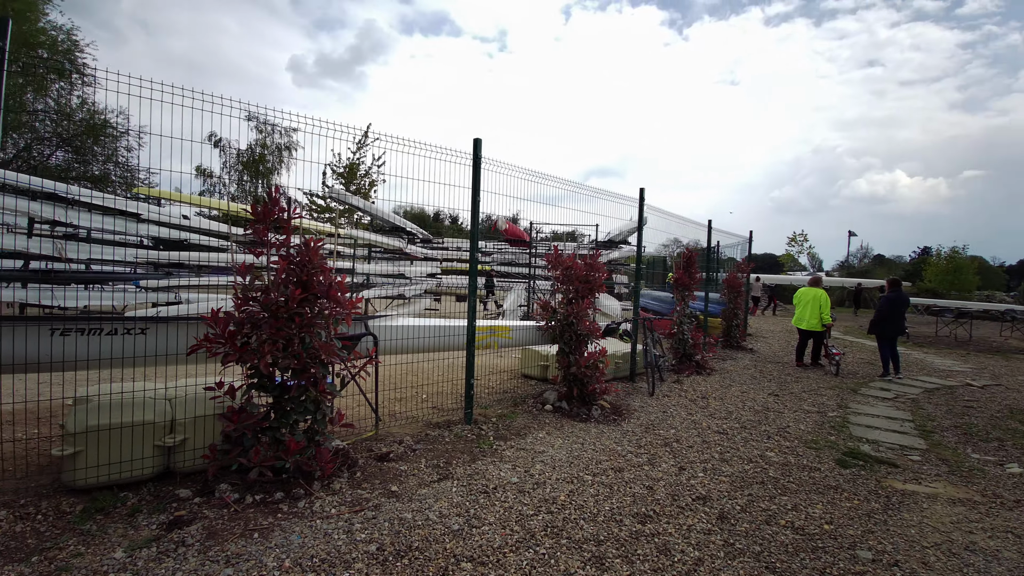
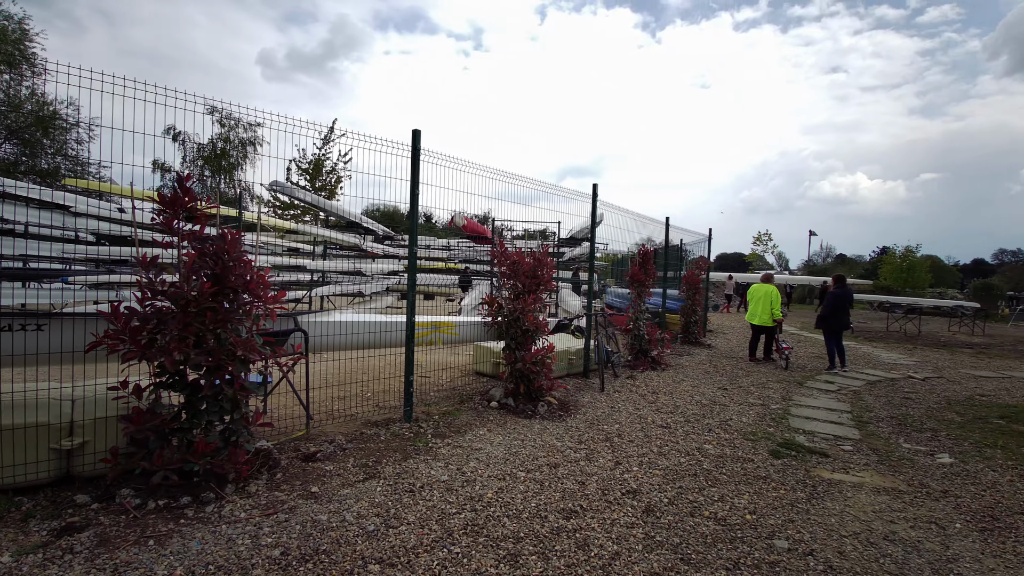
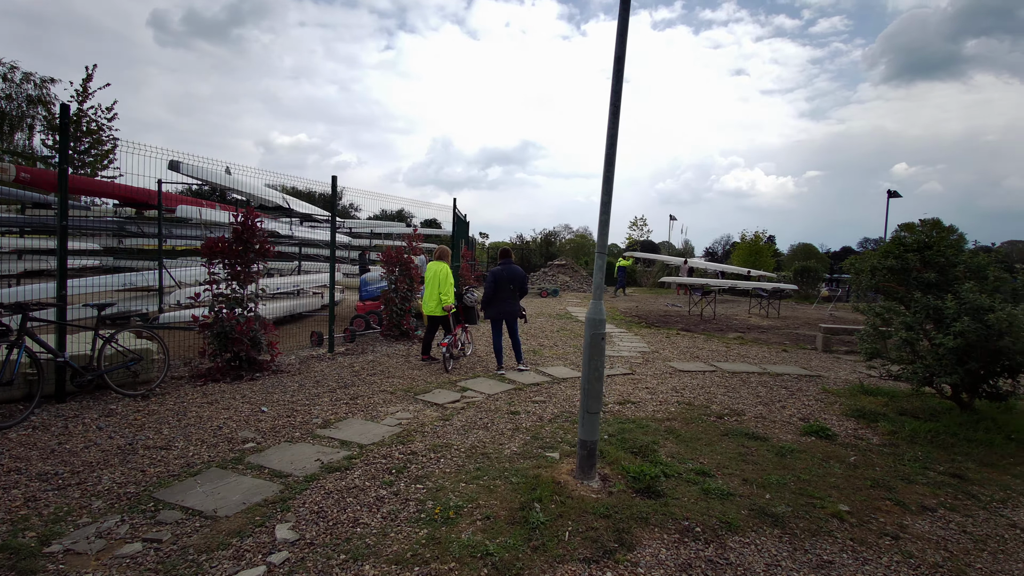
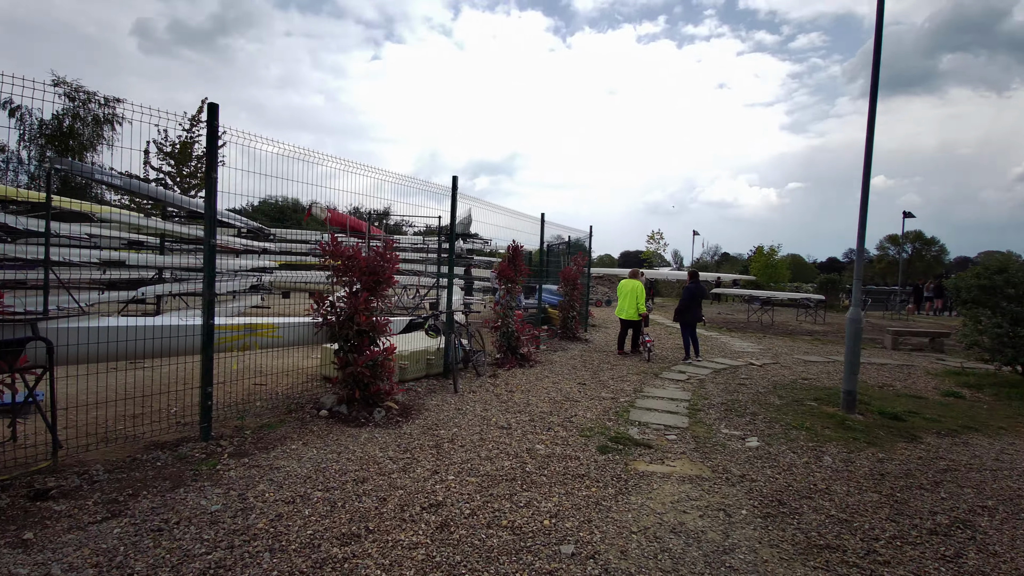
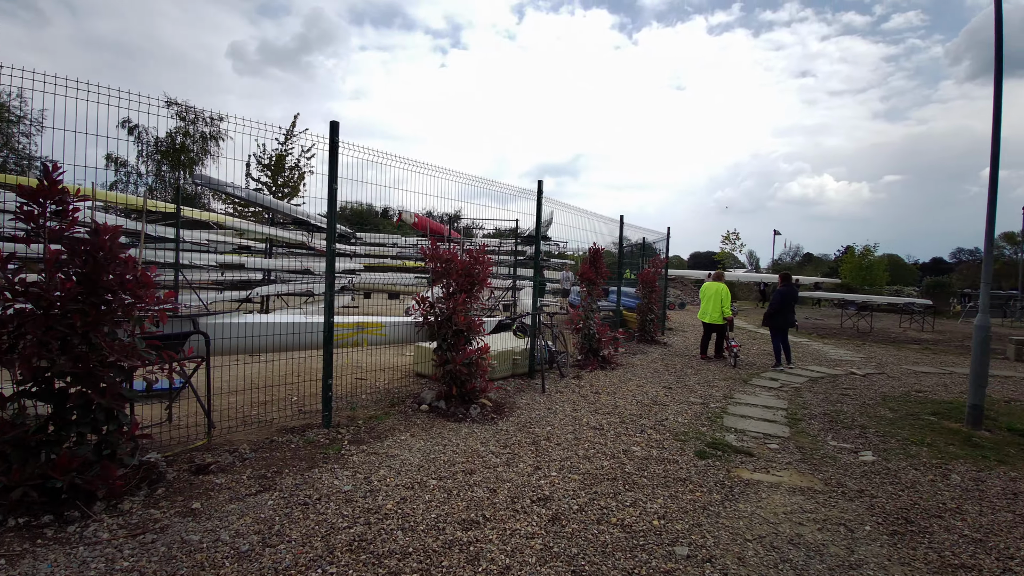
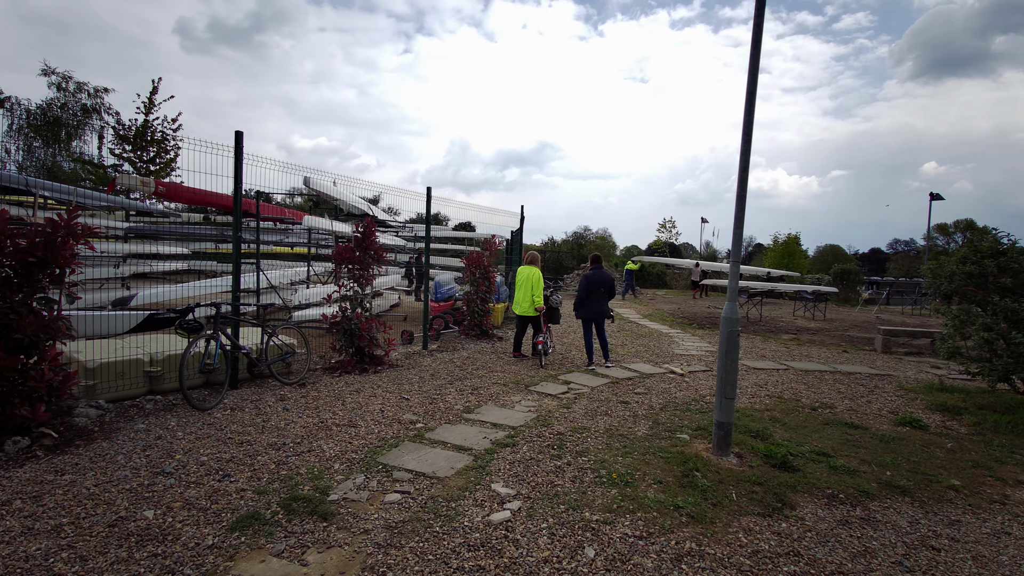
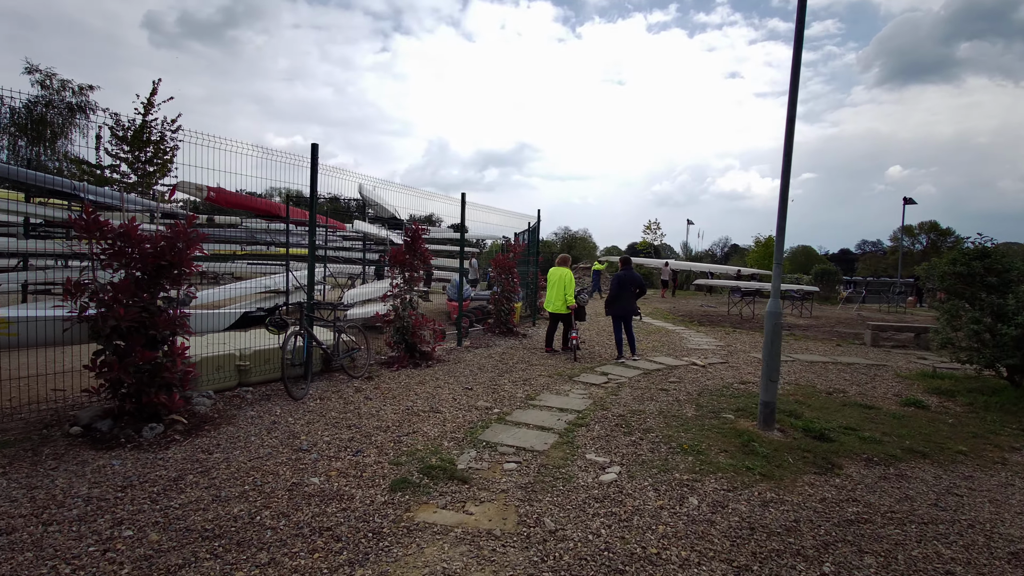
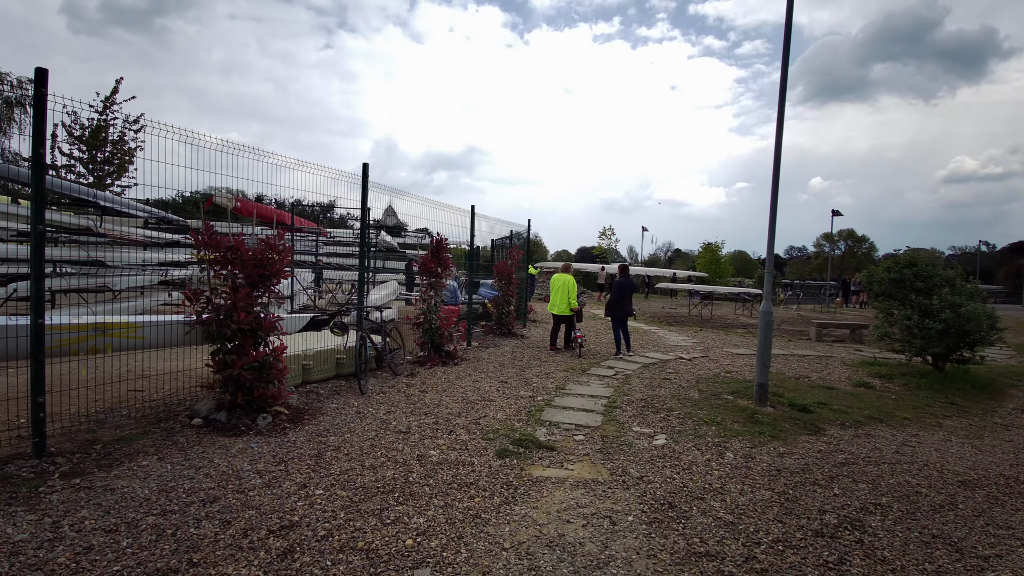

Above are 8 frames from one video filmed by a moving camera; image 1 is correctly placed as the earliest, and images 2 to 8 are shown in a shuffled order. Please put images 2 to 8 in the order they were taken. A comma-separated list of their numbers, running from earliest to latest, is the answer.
2, 5, 4, 8, 7, 6, 3
